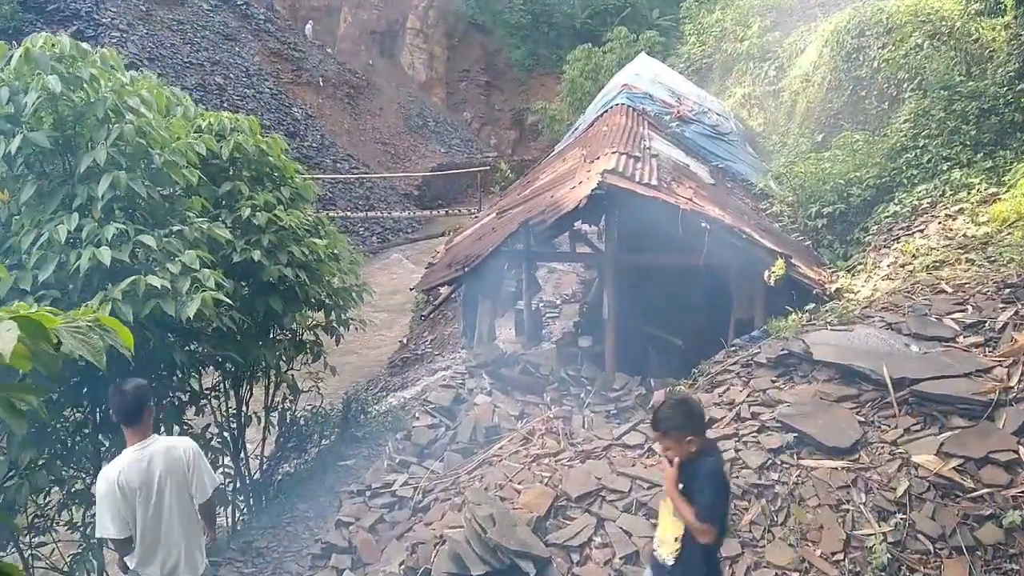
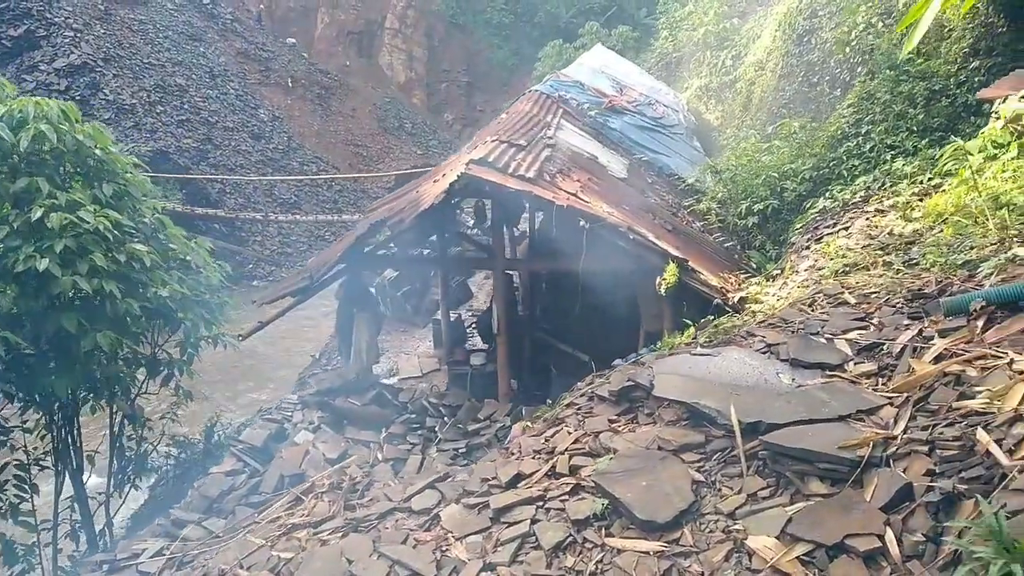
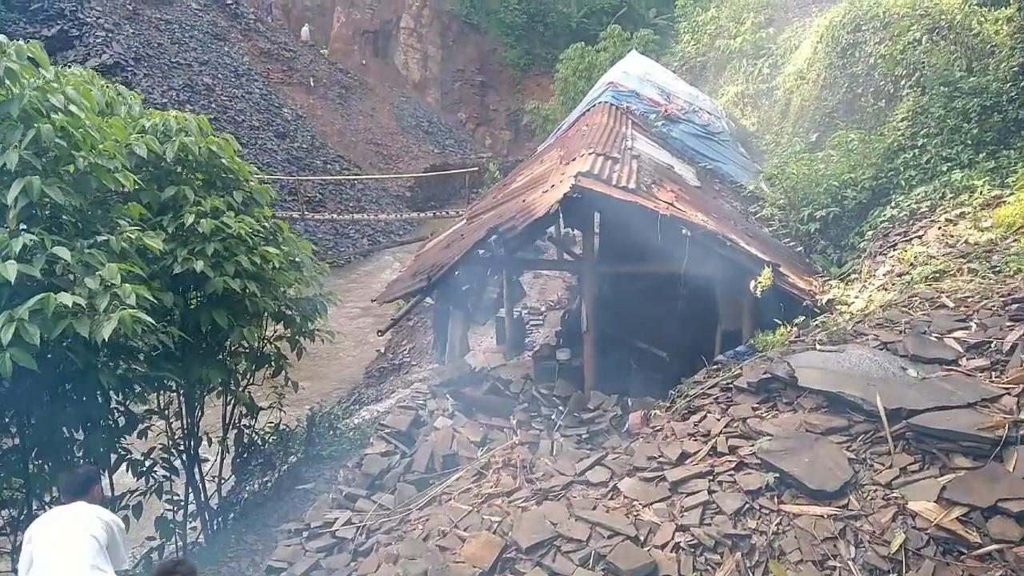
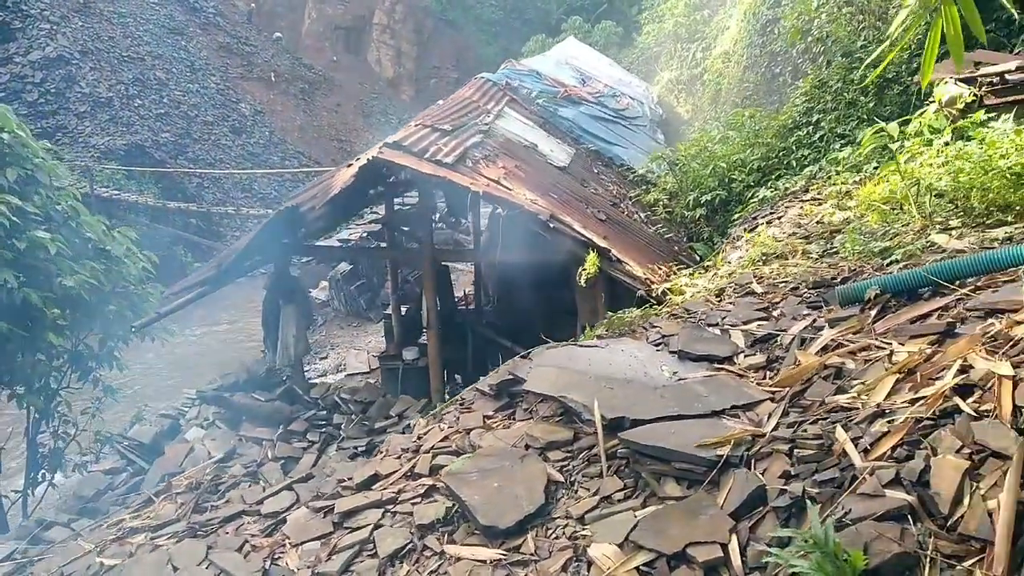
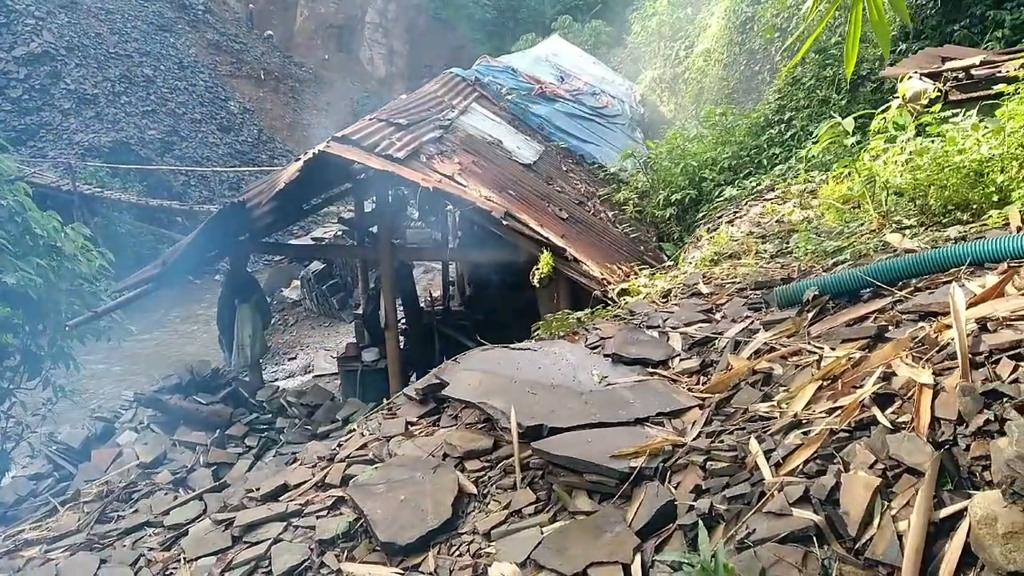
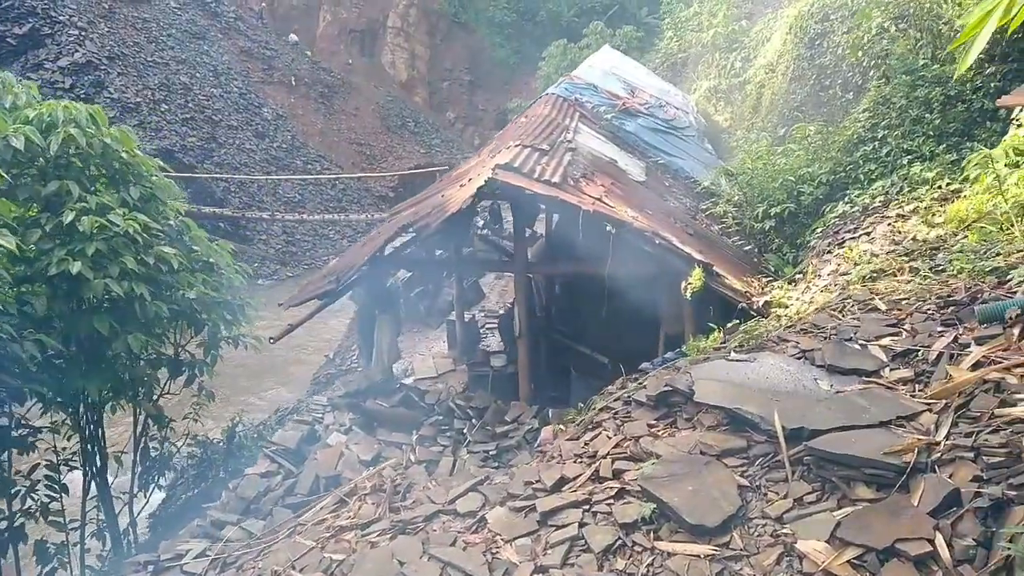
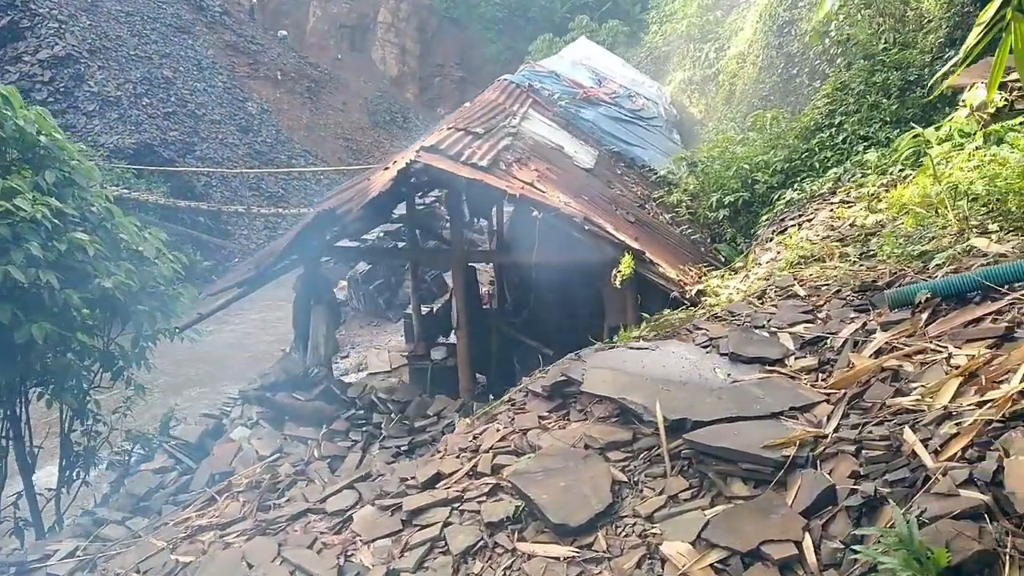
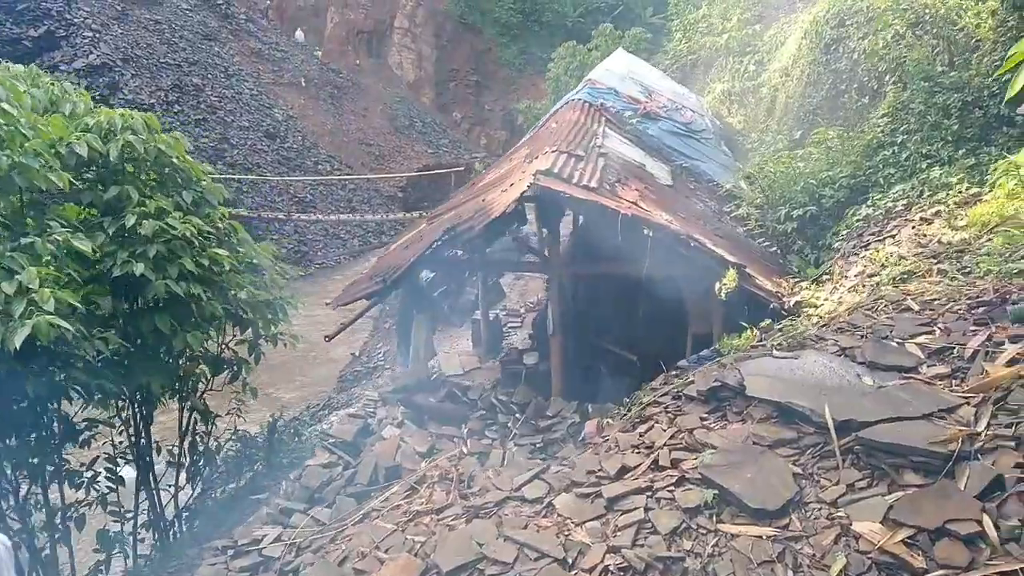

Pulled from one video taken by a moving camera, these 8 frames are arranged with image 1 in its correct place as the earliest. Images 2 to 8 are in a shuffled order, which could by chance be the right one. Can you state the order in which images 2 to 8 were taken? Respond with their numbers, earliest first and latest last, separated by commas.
3, 8, 6, 2, 7, 4, 5
